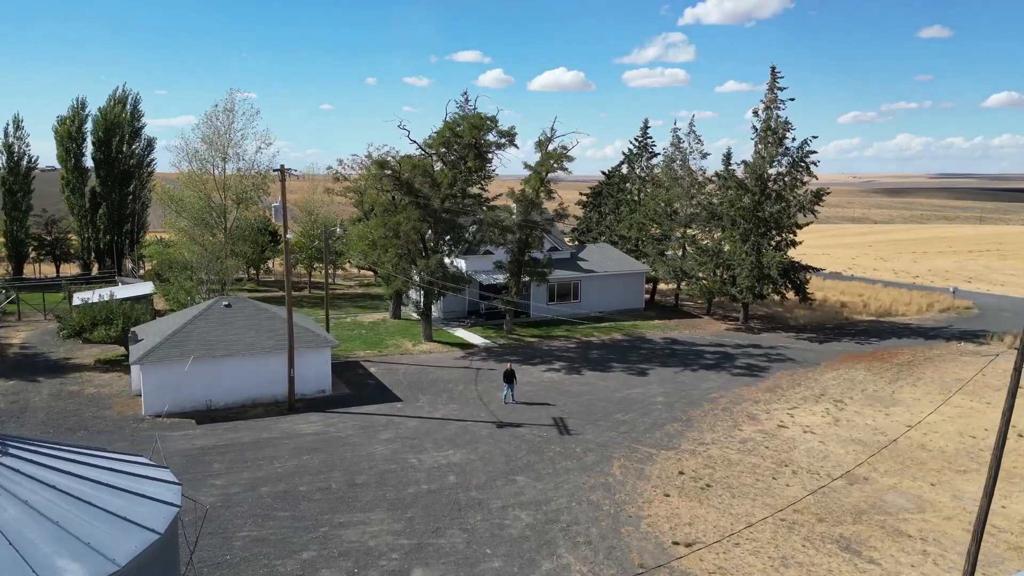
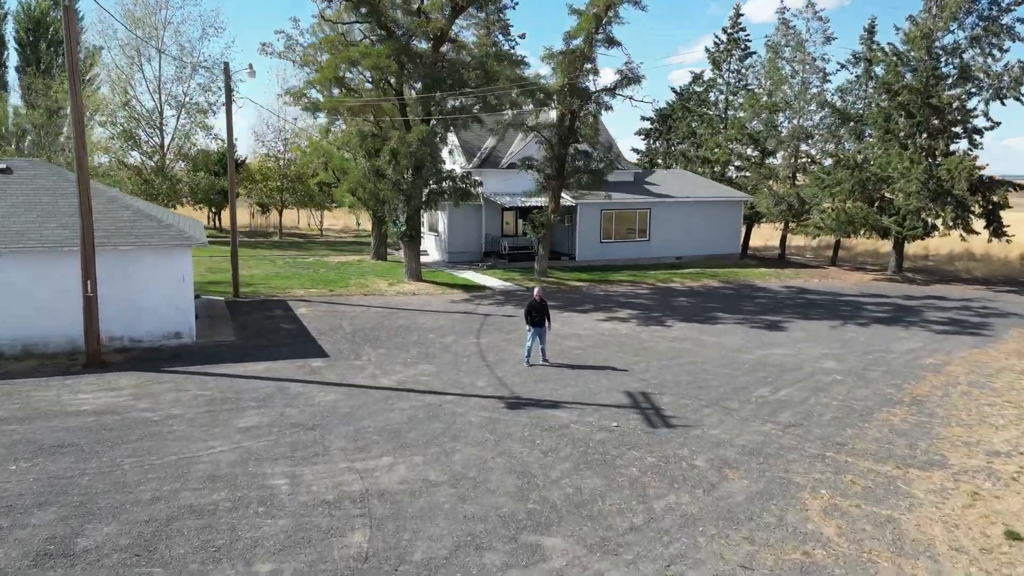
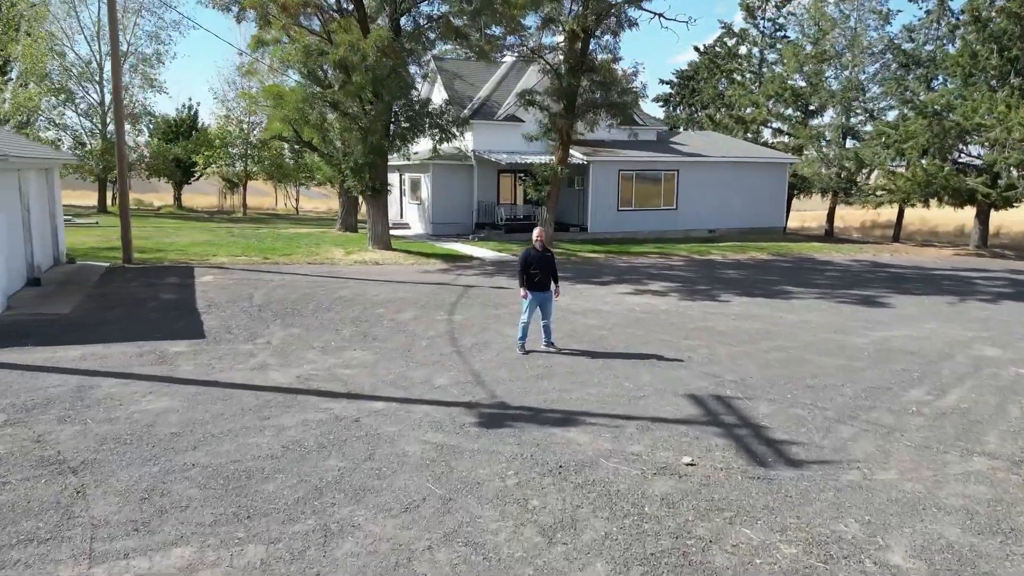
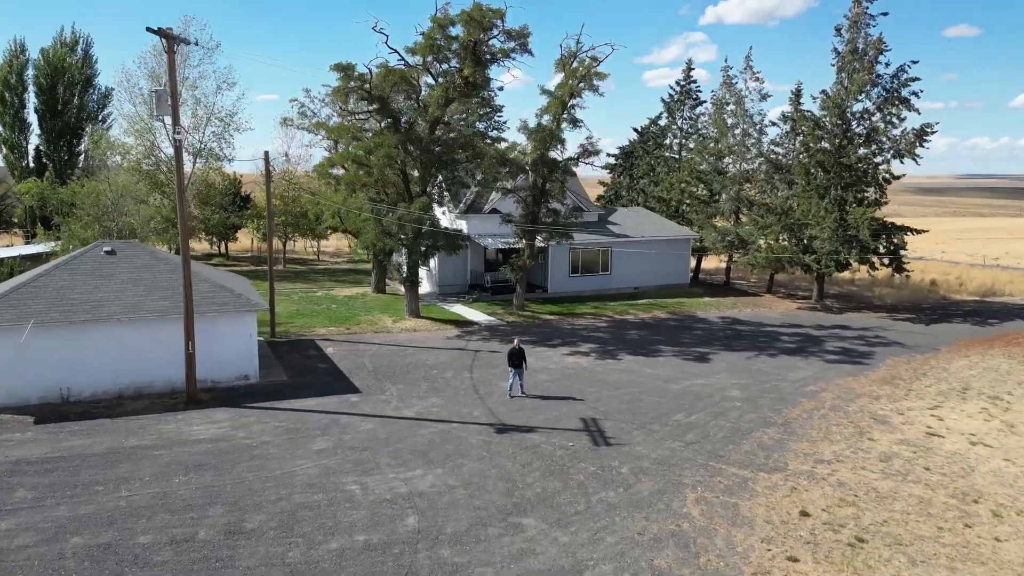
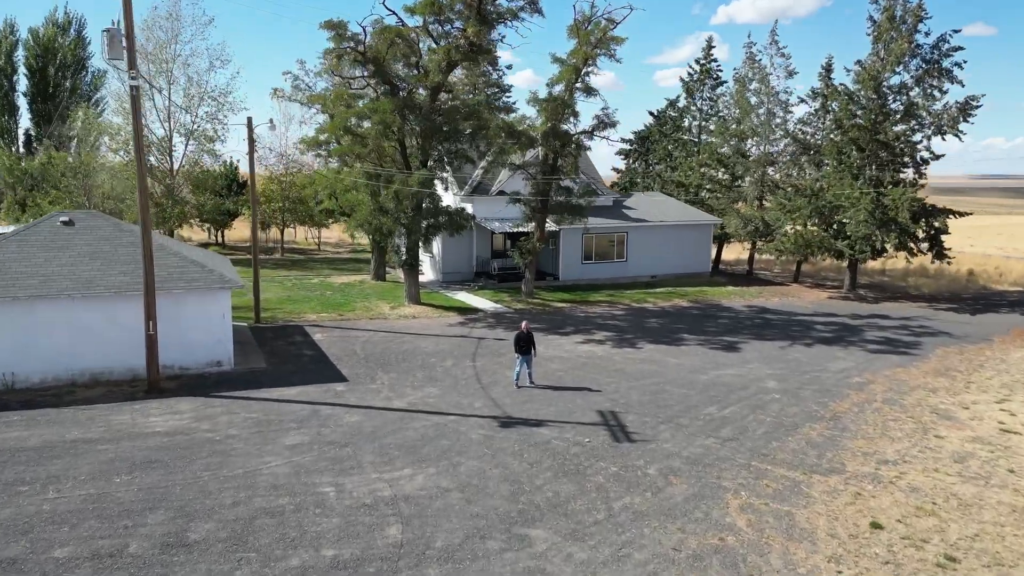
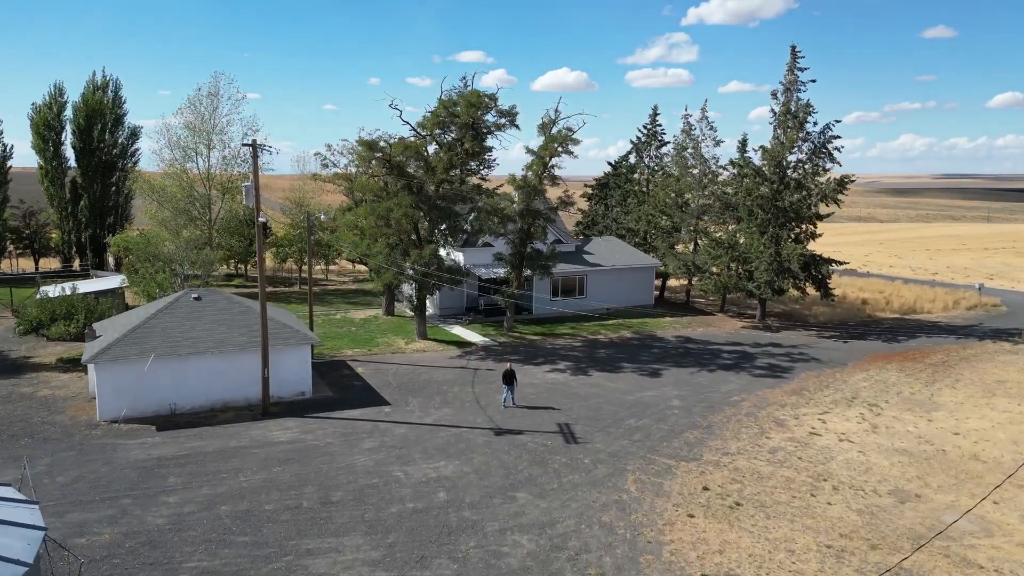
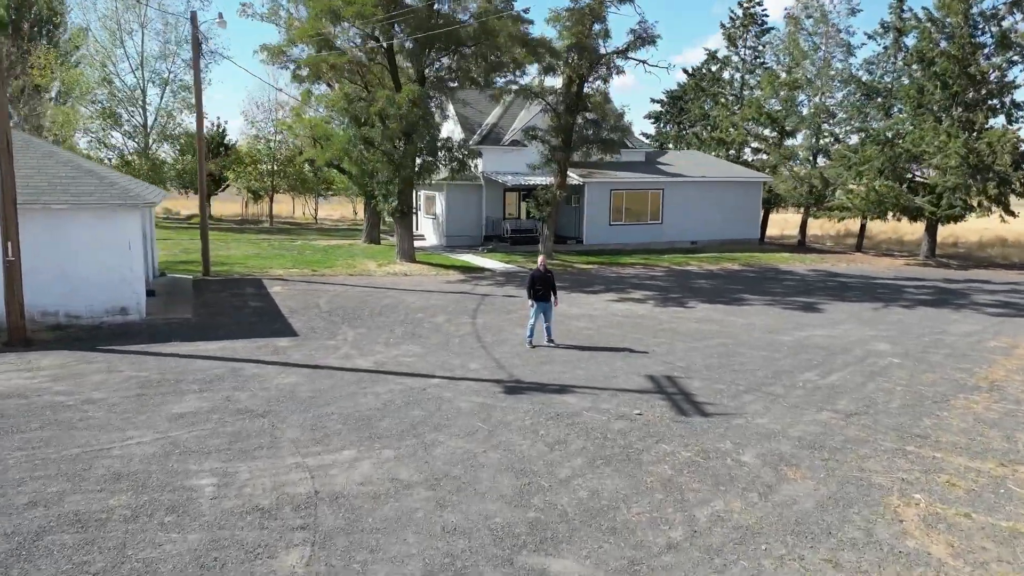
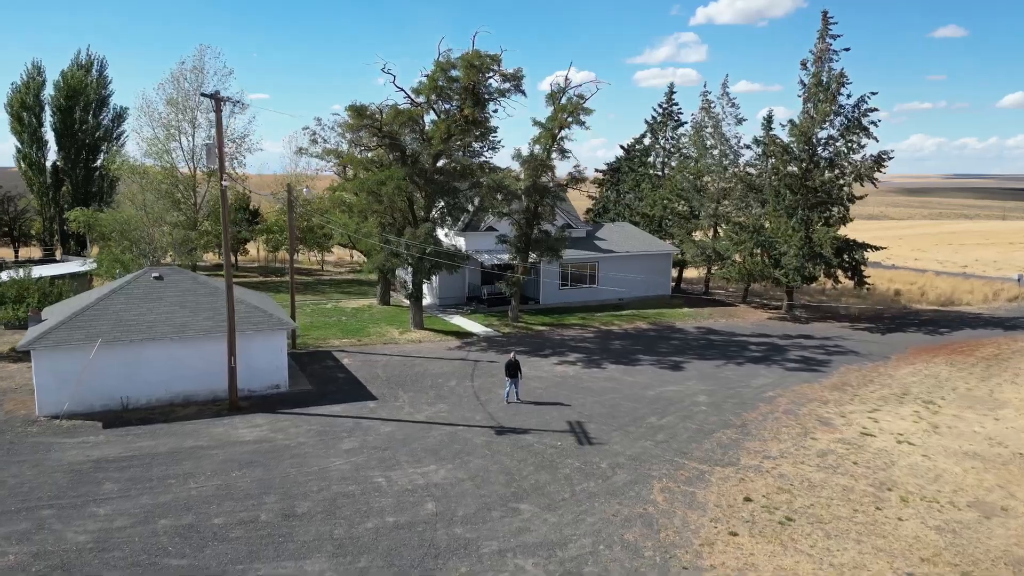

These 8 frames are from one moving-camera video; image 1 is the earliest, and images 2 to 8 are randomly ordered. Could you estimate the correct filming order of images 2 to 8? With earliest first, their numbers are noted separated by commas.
6, 8, 4, 5, 2, 7, 3
